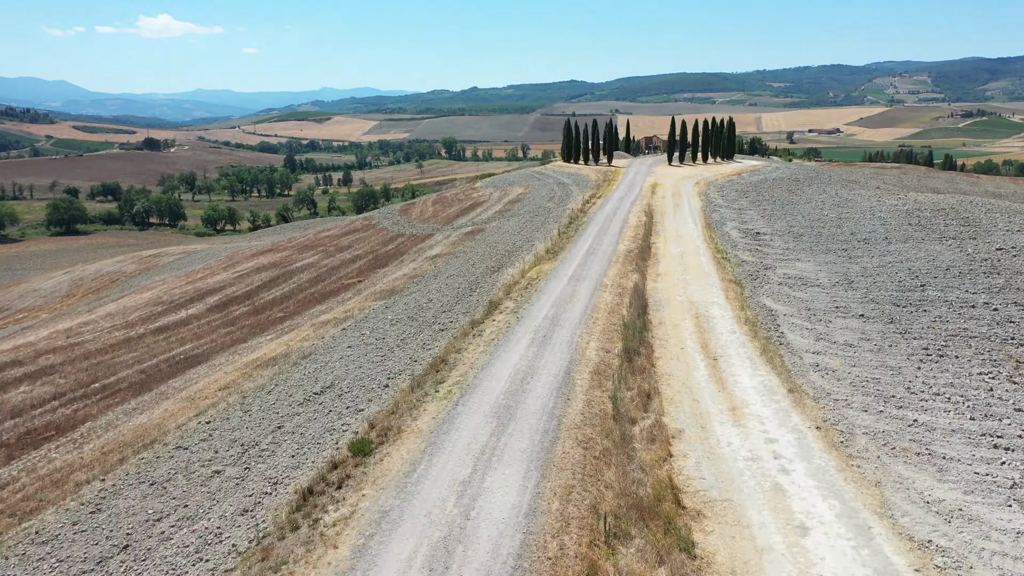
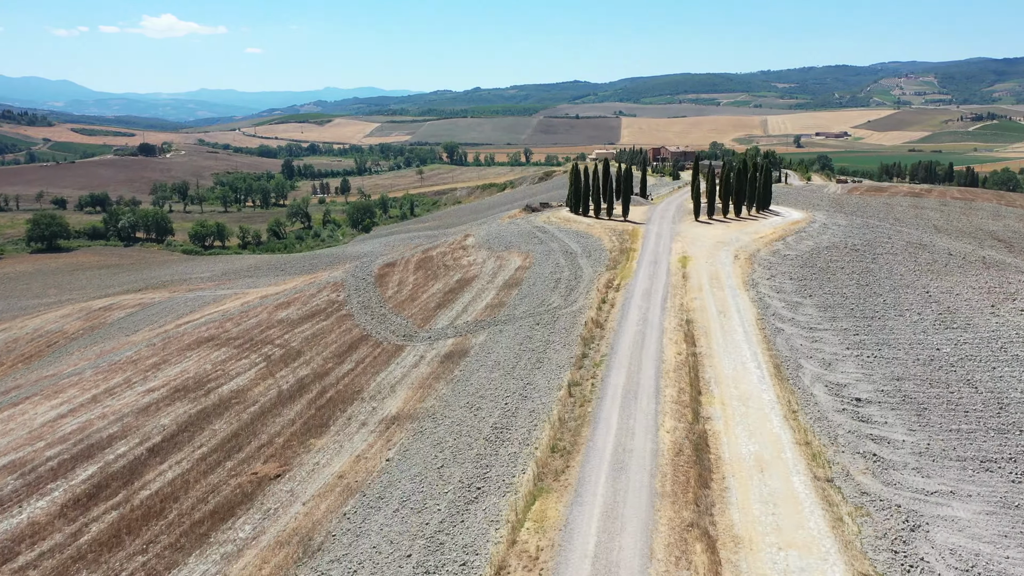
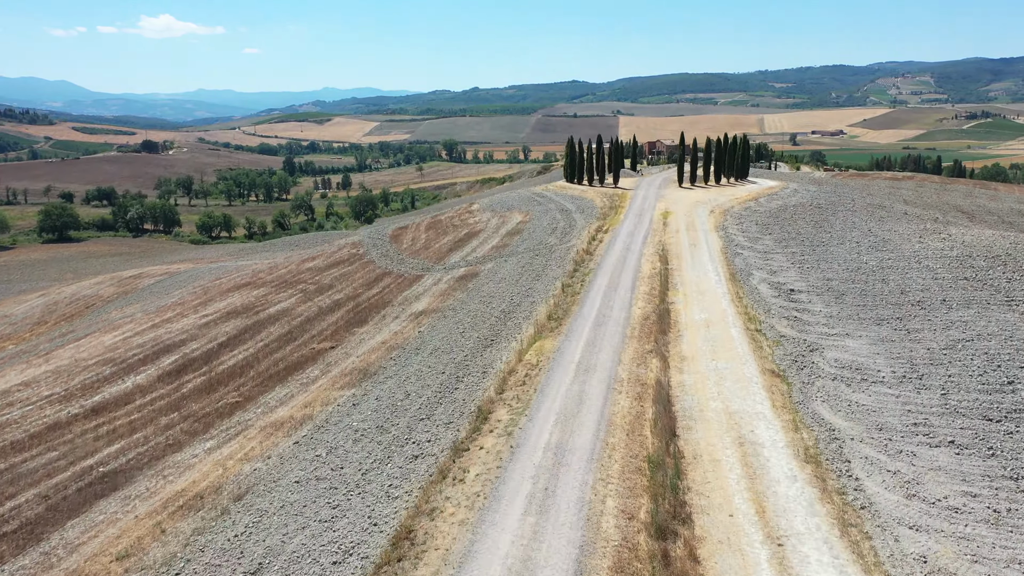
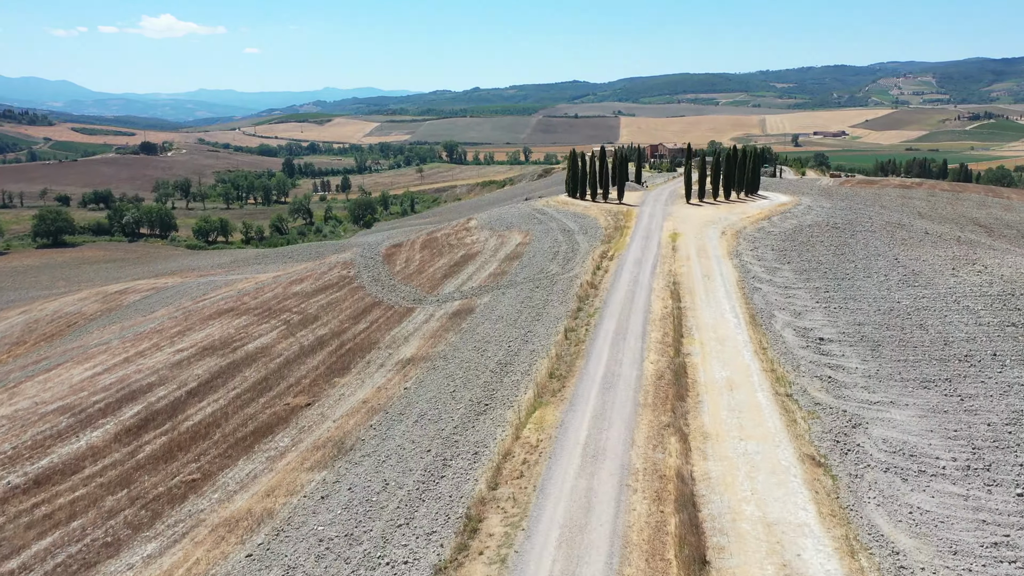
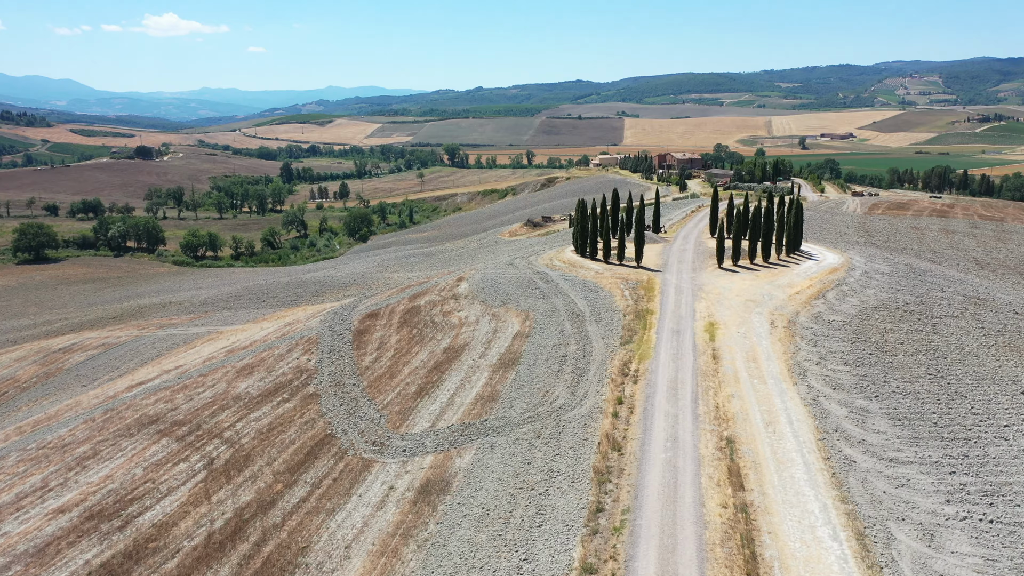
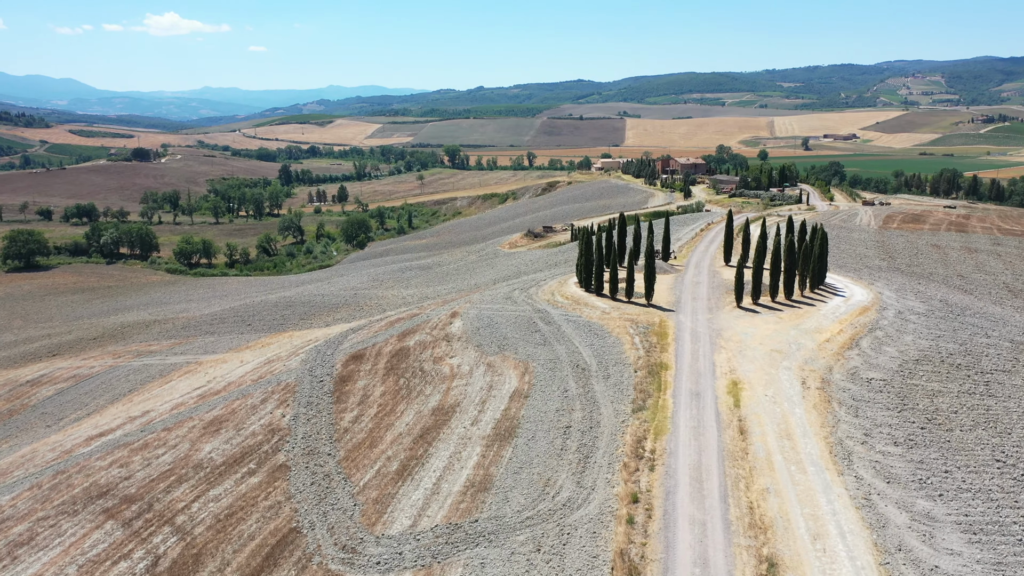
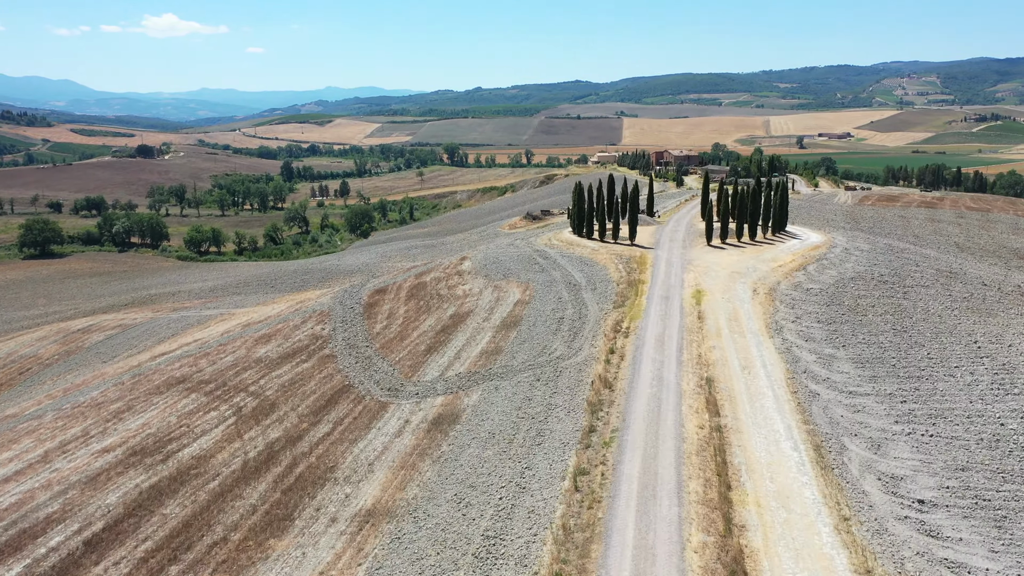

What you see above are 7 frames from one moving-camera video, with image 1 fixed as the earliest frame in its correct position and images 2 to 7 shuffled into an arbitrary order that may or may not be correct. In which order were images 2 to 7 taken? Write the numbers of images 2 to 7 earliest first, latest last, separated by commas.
3, 4, 2, 7, 5, 6
